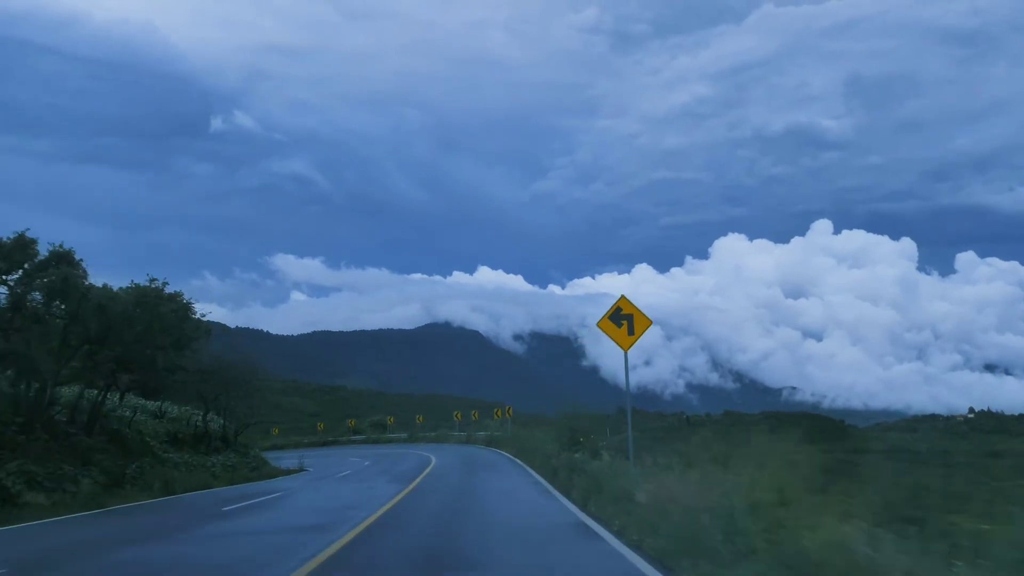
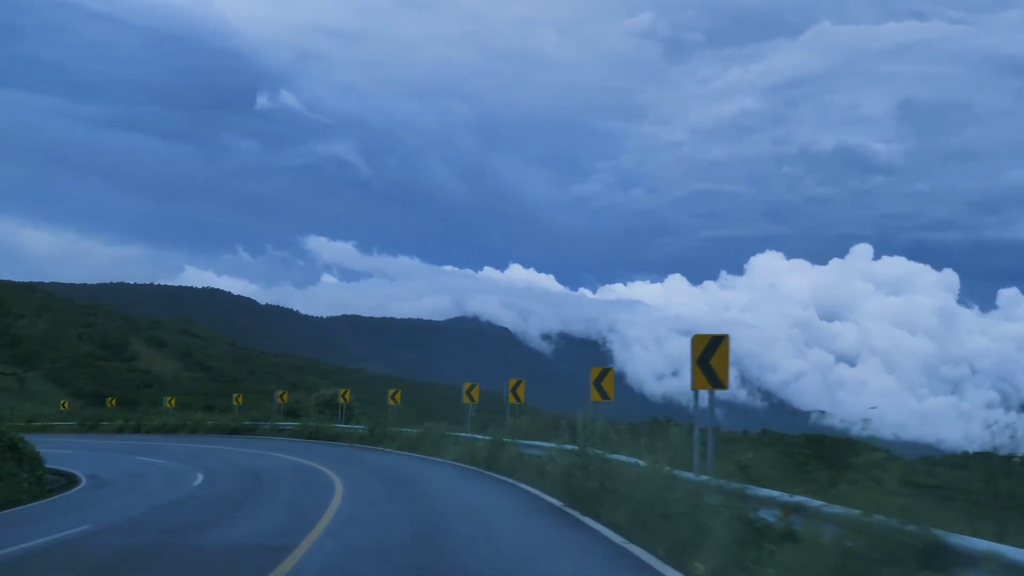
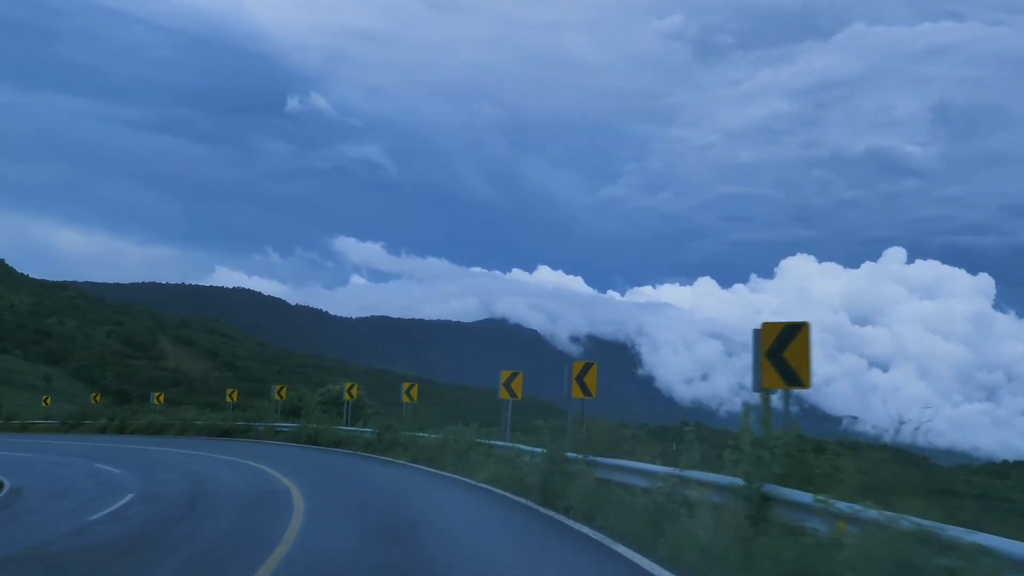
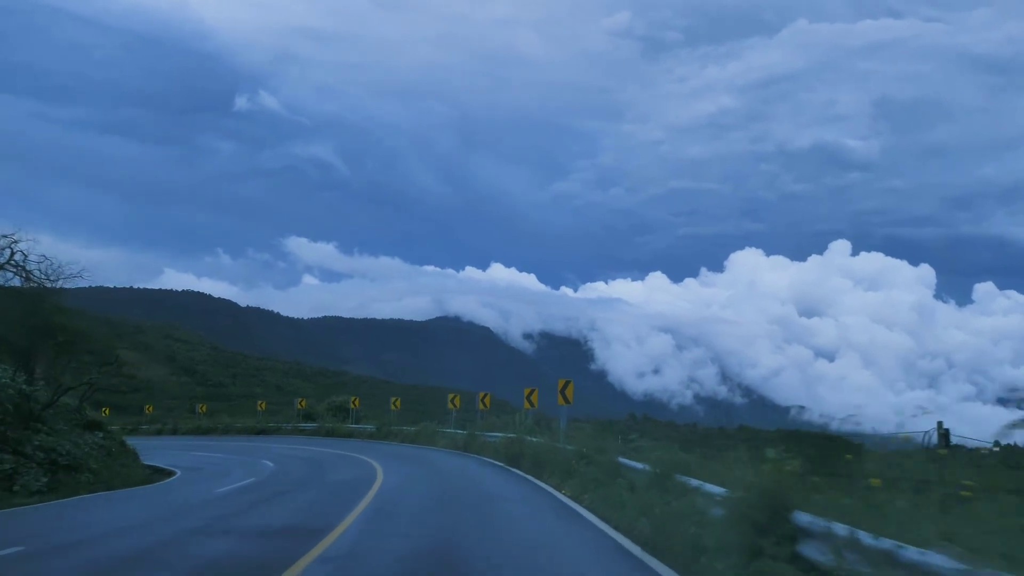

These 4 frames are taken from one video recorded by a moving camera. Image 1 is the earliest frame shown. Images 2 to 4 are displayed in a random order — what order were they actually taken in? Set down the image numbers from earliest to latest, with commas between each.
4, 2, 3
